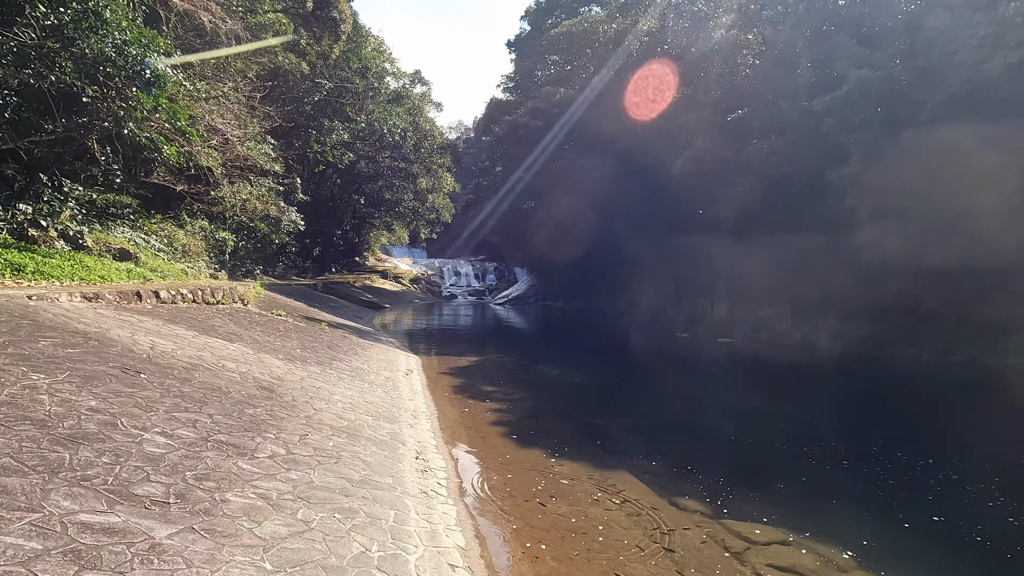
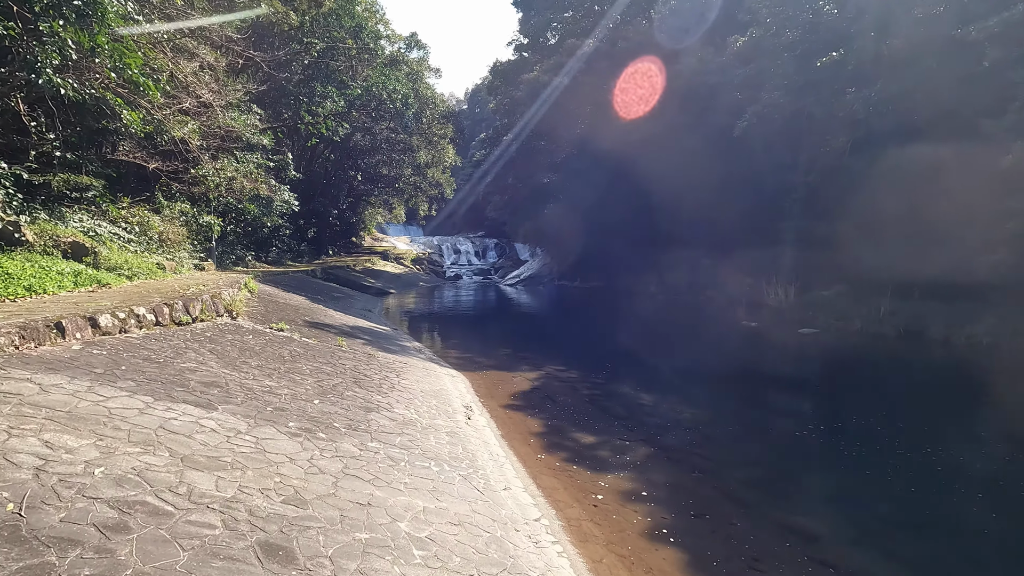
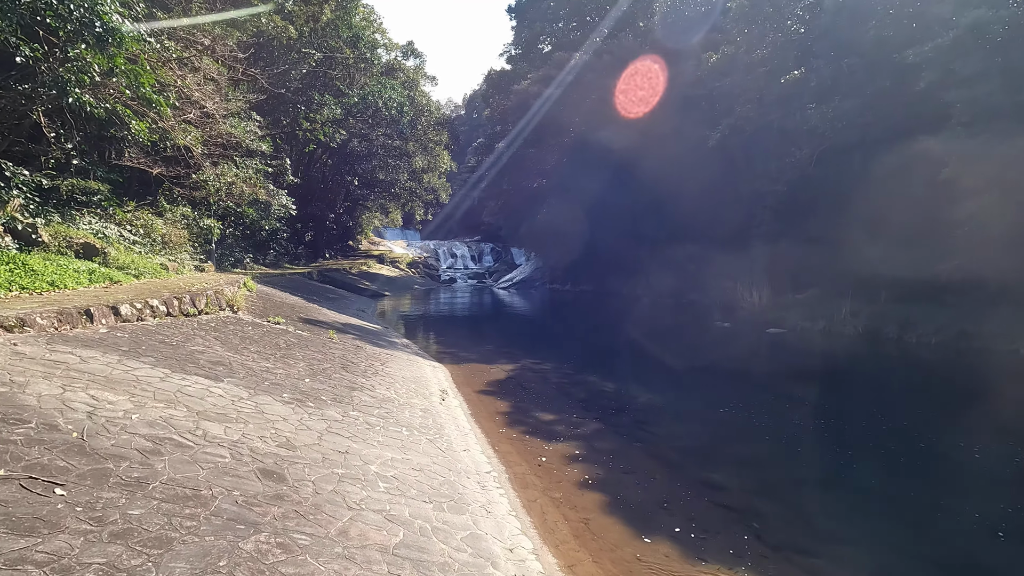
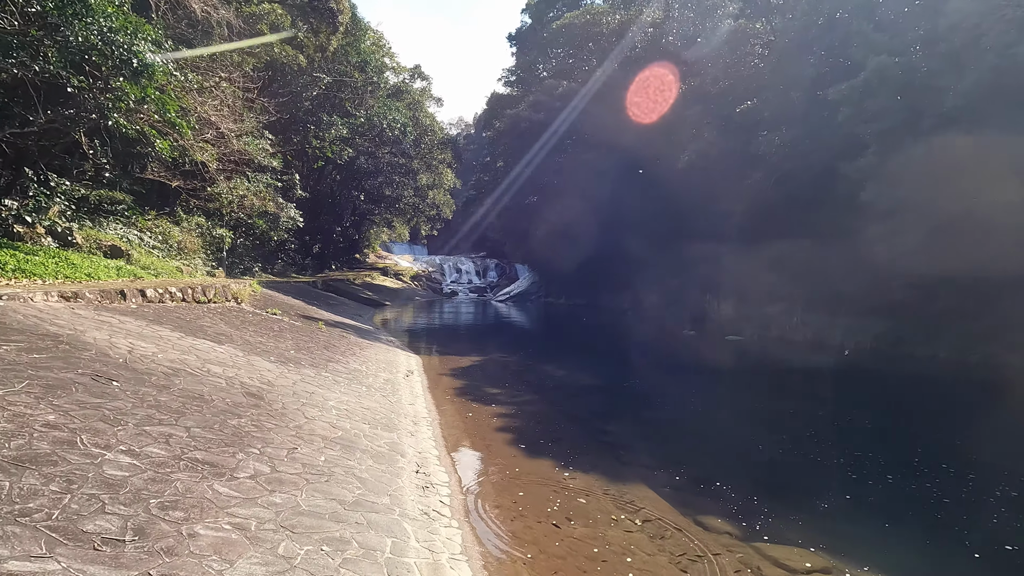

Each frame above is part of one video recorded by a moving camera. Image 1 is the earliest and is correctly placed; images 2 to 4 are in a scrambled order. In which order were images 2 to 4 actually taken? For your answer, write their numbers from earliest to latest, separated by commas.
4, 3, 2
